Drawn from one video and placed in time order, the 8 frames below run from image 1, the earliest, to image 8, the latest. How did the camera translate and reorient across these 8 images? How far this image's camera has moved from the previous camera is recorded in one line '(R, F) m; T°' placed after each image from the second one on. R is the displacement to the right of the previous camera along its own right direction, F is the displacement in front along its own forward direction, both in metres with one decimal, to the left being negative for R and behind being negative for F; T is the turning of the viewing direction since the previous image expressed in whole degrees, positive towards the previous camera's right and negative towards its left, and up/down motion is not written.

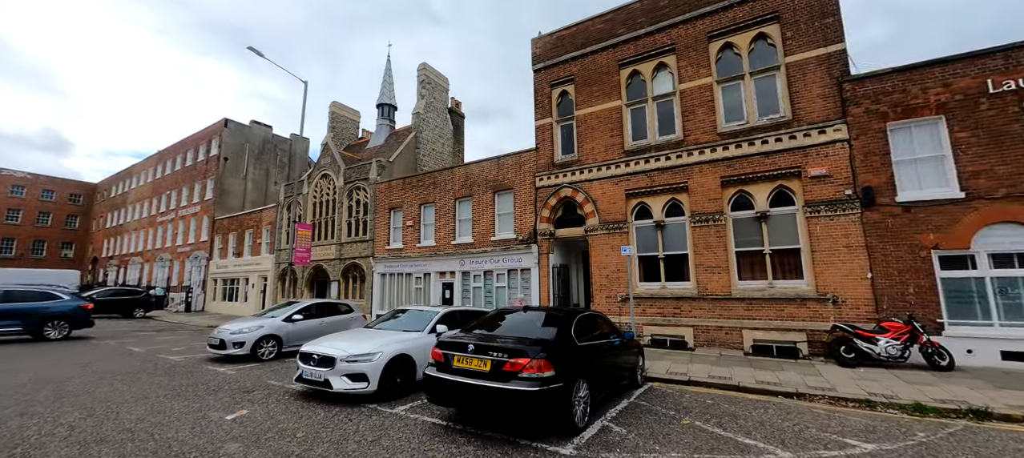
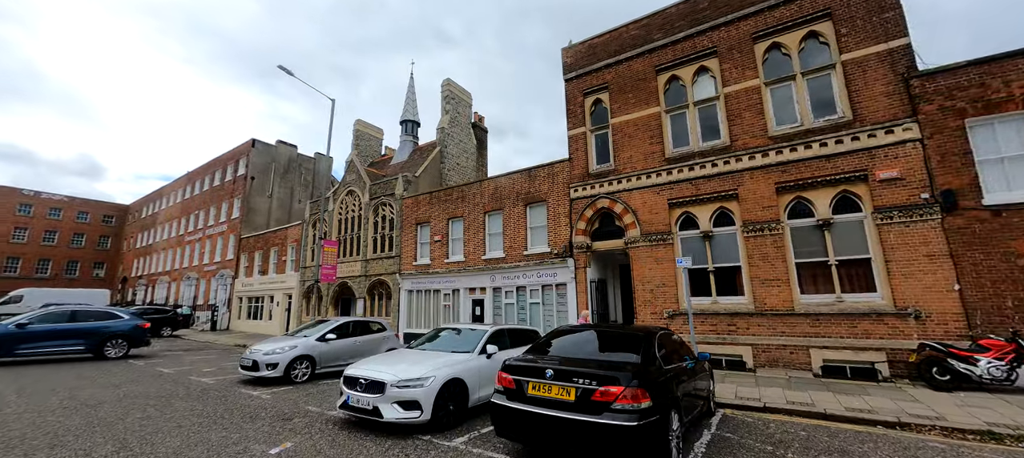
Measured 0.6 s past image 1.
(-0.7, +0.5) m; -2°
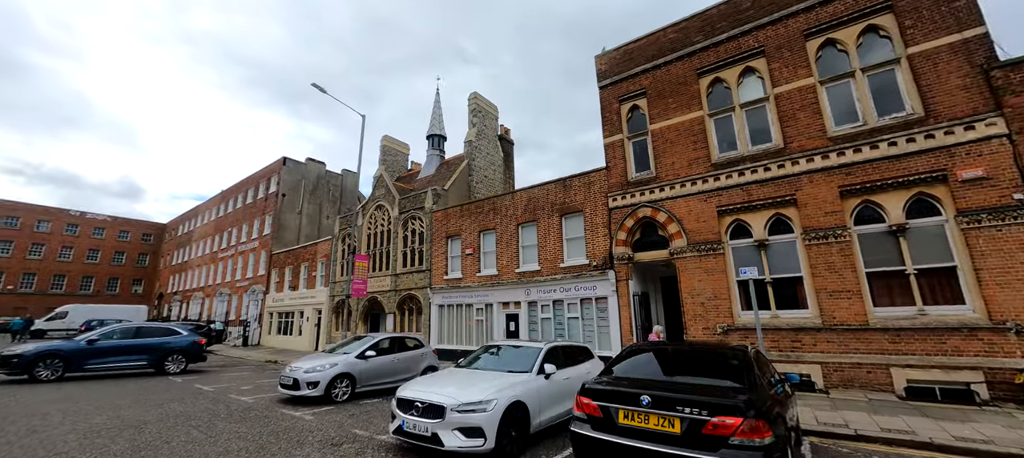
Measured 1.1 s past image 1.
(-0.6, +0.4) m; -3°
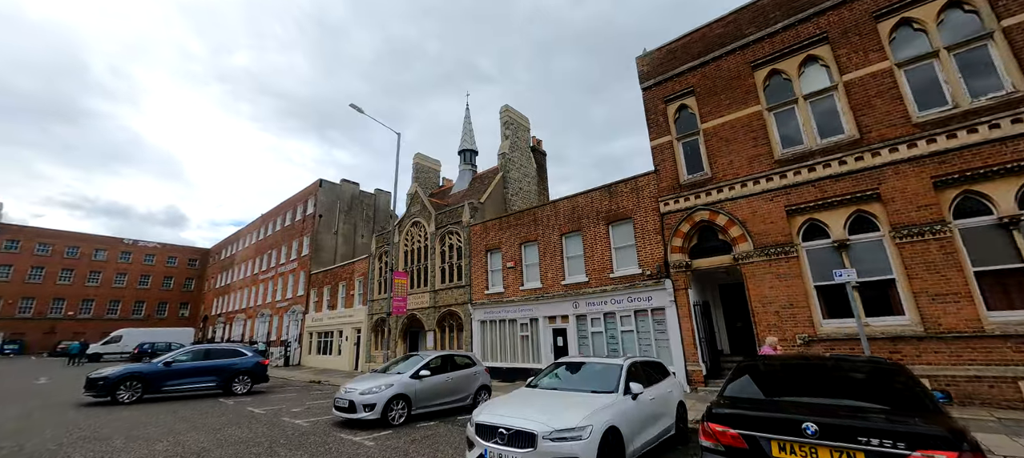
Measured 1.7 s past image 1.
(-0.7, +0.5) m; -4°
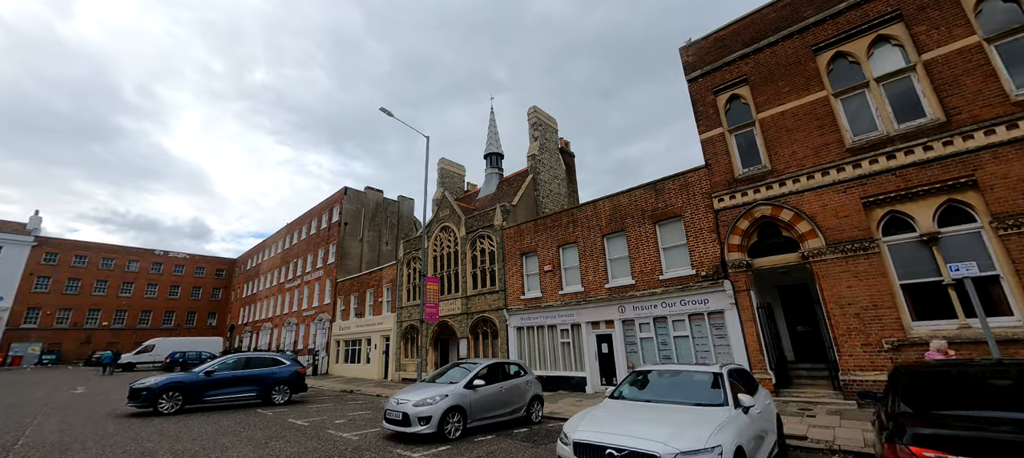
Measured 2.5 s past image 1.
(-0.9, +0.6) m; -2°
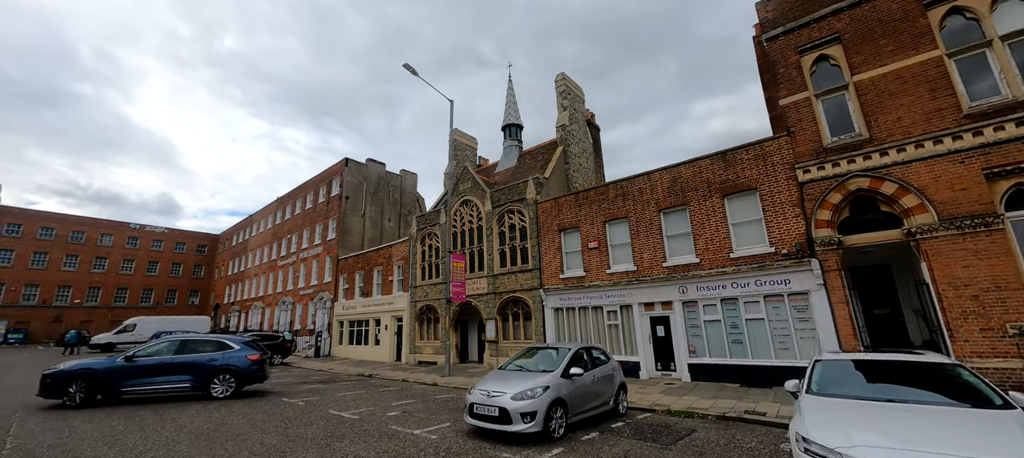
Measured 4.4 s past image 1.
(-2.2, +1.4) m; +3°
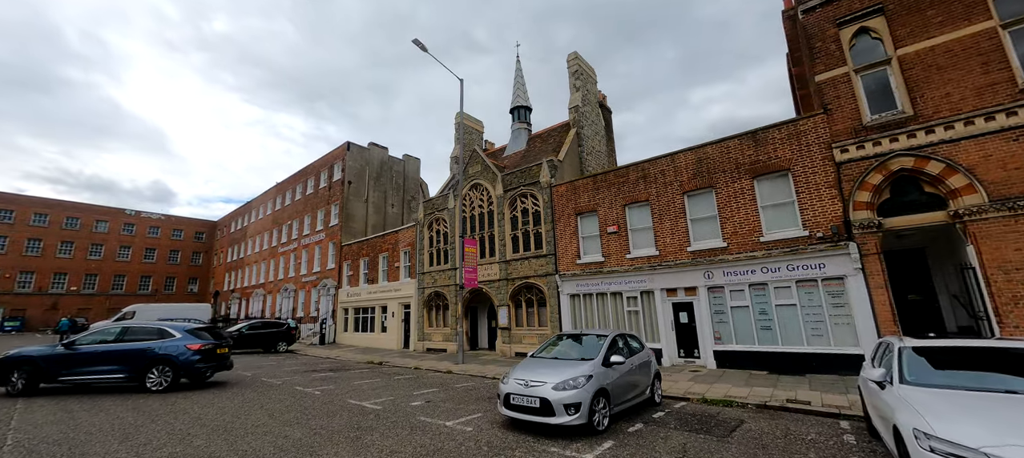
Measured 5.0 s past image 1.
(-0.7, +0.5) m; 0°
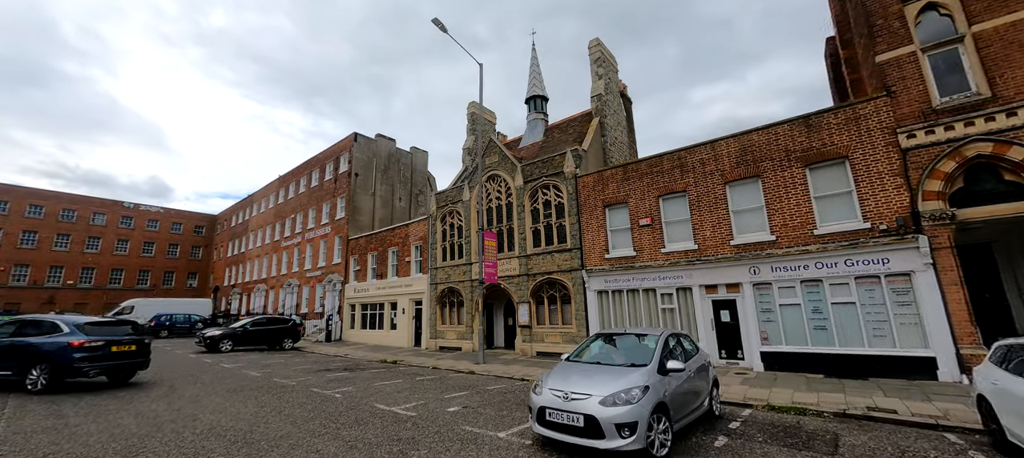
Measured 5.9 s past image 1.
(-1.0, +0.8) m; 0°
